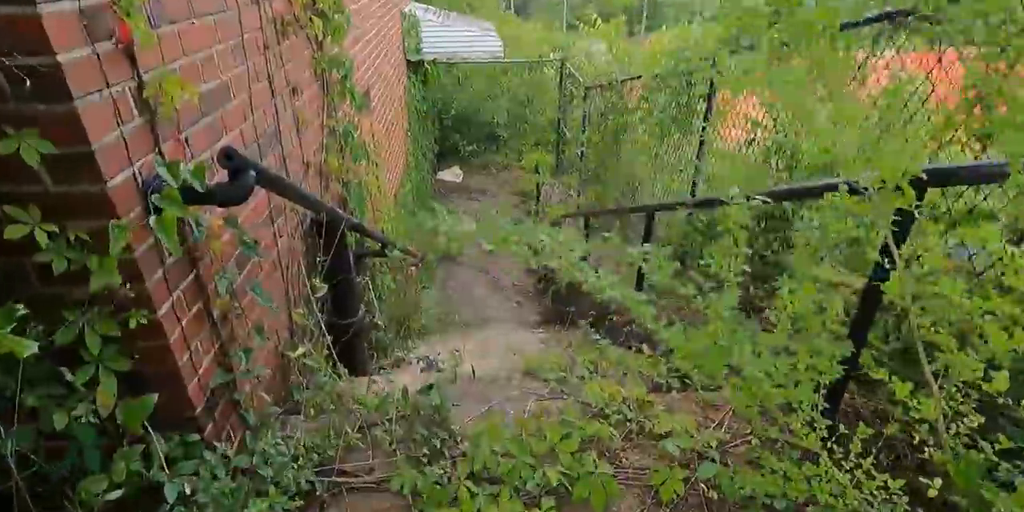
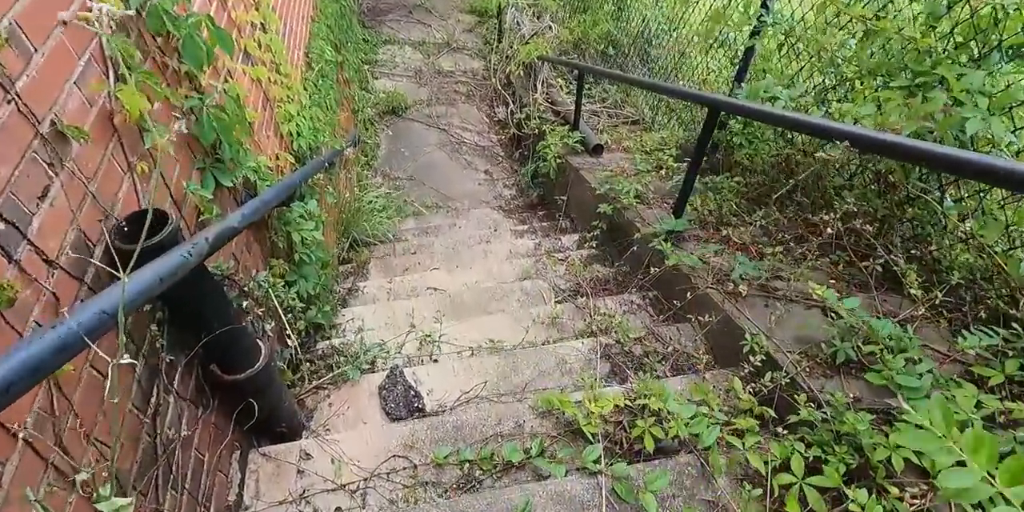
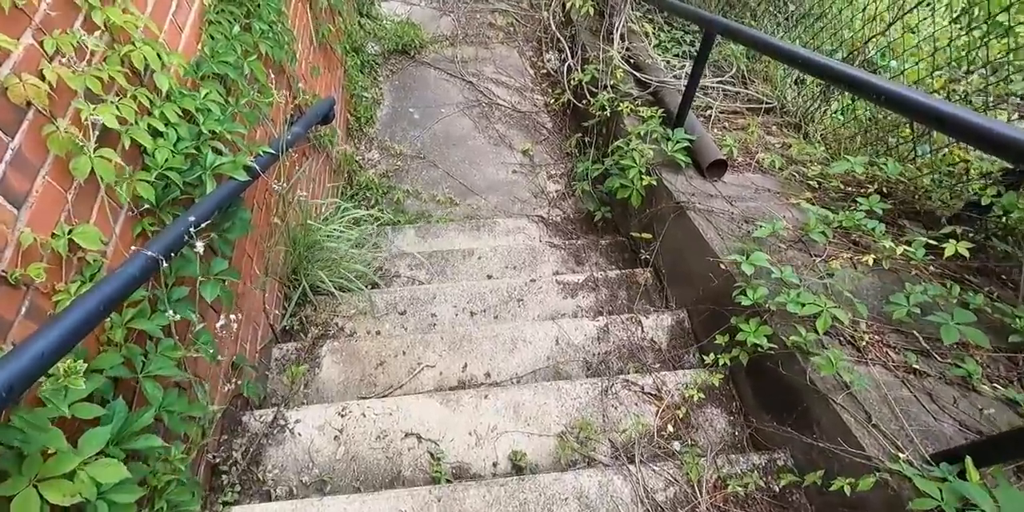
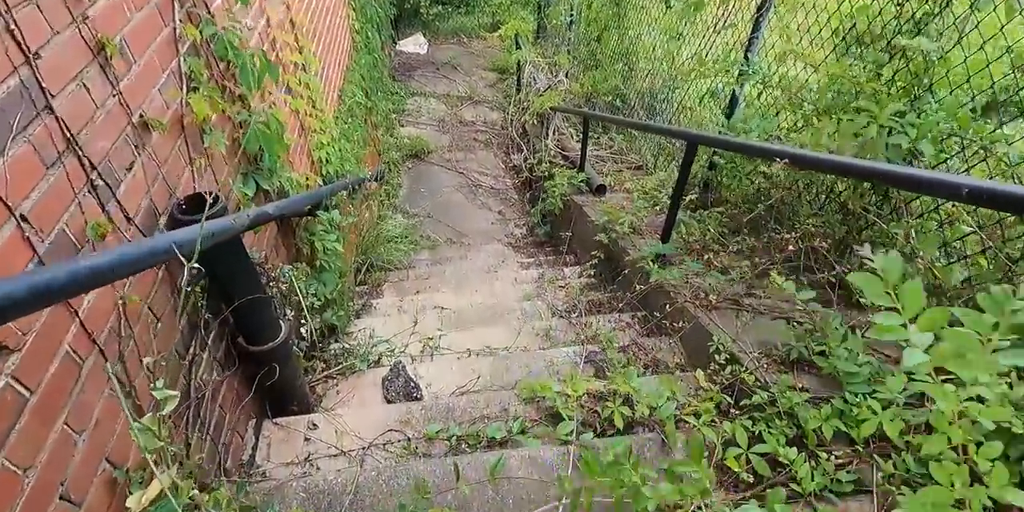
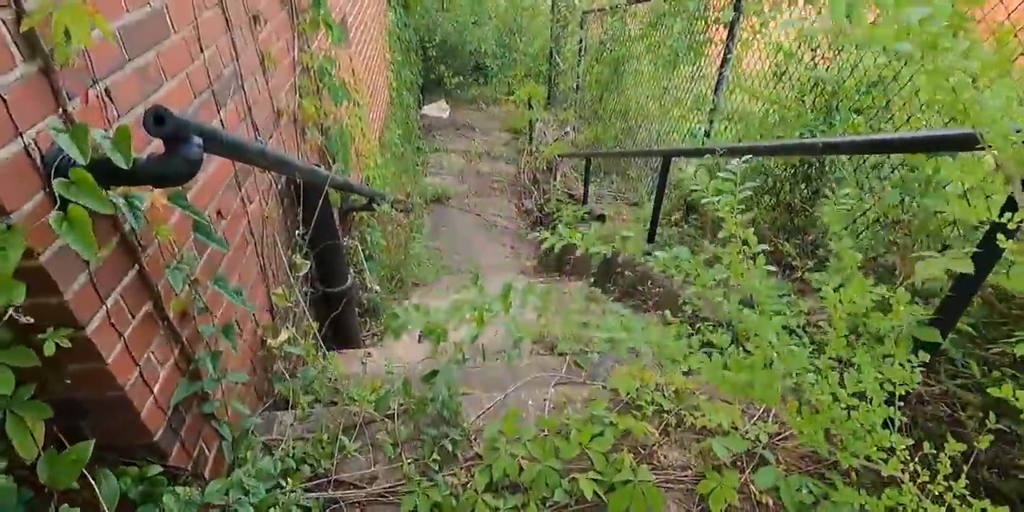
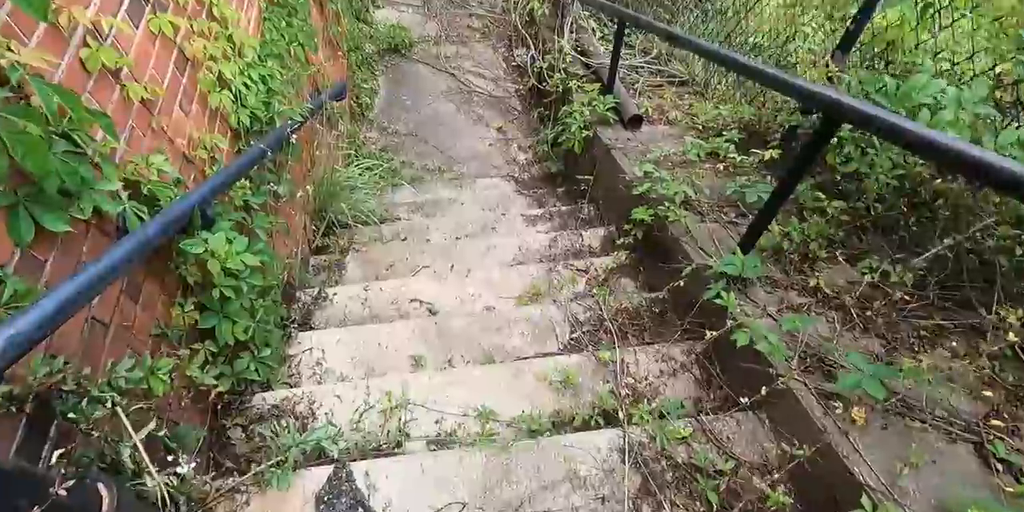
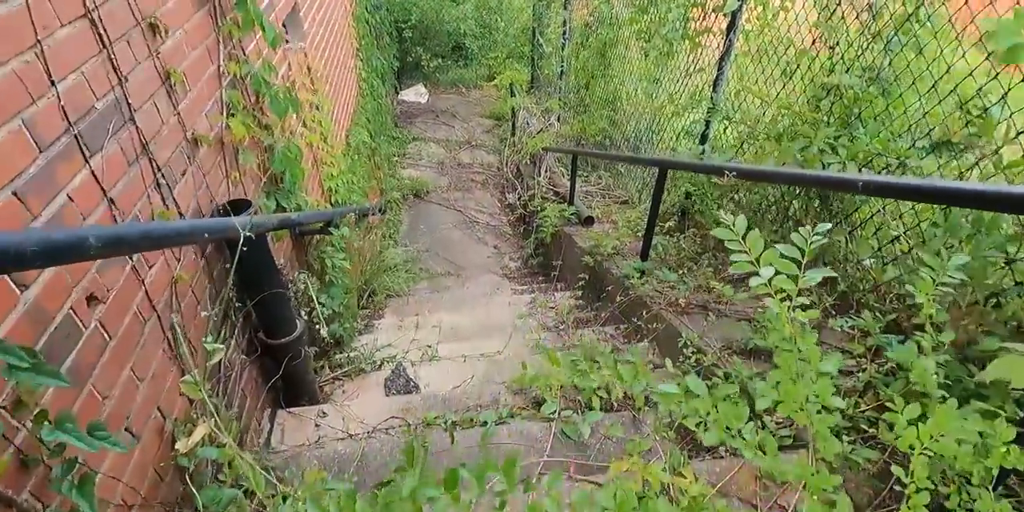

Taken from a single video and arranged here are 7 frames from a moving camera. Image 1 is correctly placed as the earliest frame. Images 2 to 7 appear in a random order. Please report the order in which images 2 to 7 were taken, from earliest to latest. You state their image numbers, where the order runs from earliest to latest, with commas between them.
5, 7, 4, 2, 6, 3
